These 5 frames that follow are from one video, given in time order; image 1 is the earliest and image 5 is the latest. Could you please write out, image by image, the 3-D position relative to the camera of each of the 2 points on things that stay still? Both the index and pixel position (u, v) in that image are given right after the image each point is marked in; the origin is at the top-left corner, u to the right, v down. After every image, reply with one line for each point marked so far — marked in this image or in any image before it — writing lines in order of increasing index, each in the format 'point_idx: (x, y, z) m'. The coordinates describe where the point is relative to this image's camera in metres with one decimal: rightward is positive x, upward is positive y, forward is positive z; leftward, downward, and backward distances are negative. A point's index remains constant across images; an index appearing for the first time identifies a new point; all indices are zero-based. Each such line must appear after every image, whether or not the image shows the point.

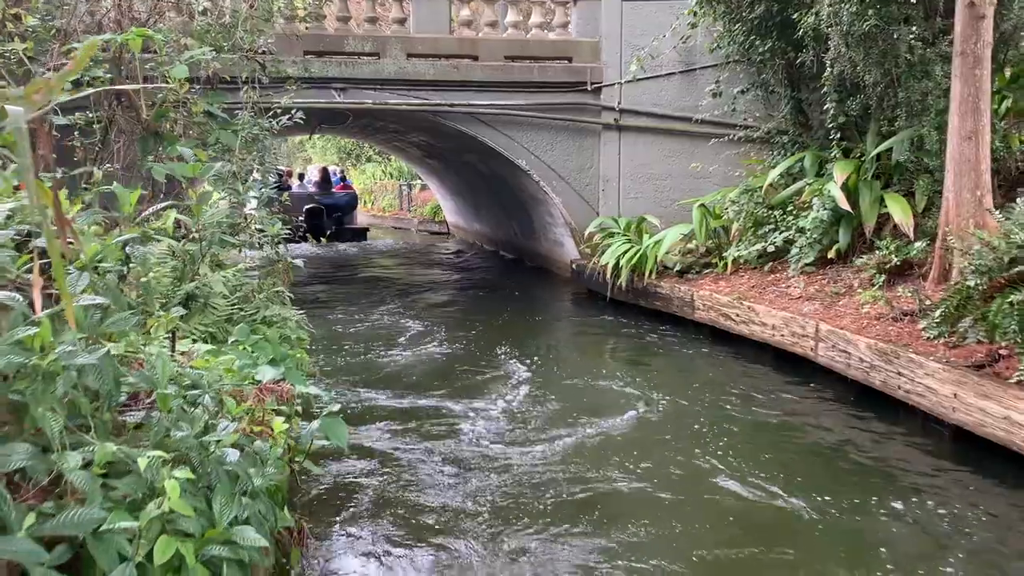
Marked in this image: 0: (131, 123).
0: (-2.1, +0.9, +4.8) m
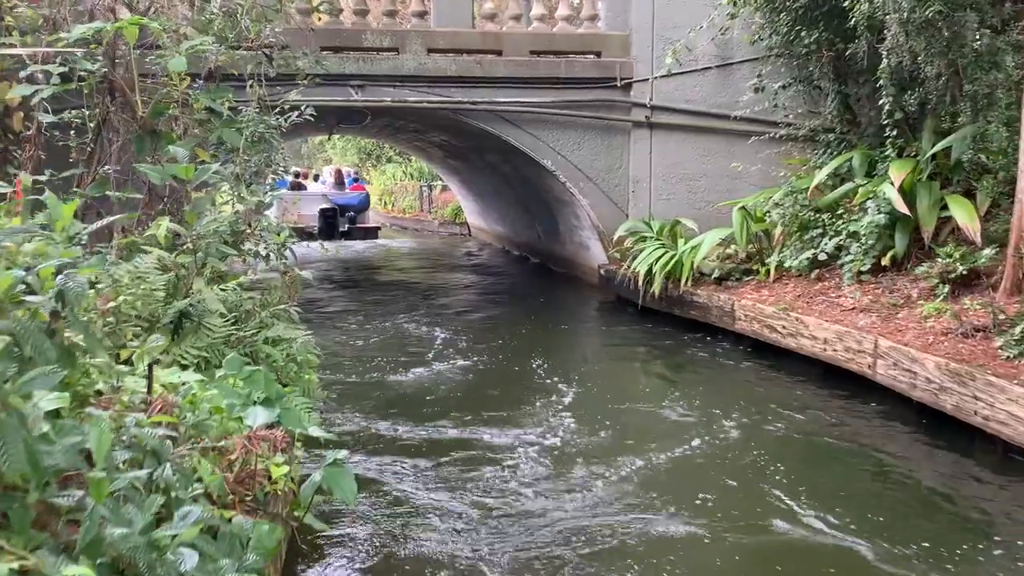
0: (-1.9, +0.8, +4.4) m
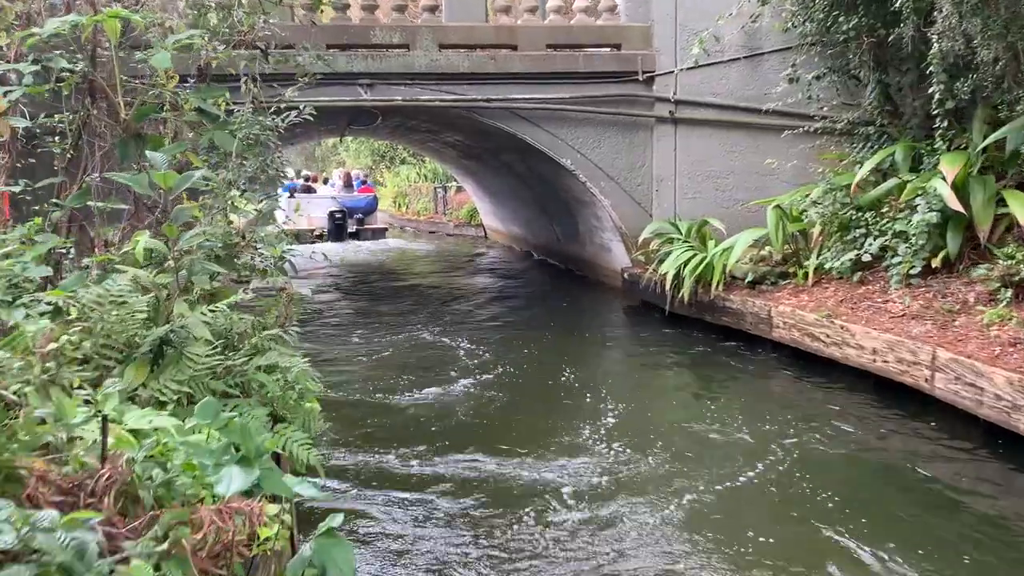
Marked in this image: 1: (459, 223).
0: (-1.8, +0.7, +4.0) m
1: (-1.1, +1.4, +18.7) m
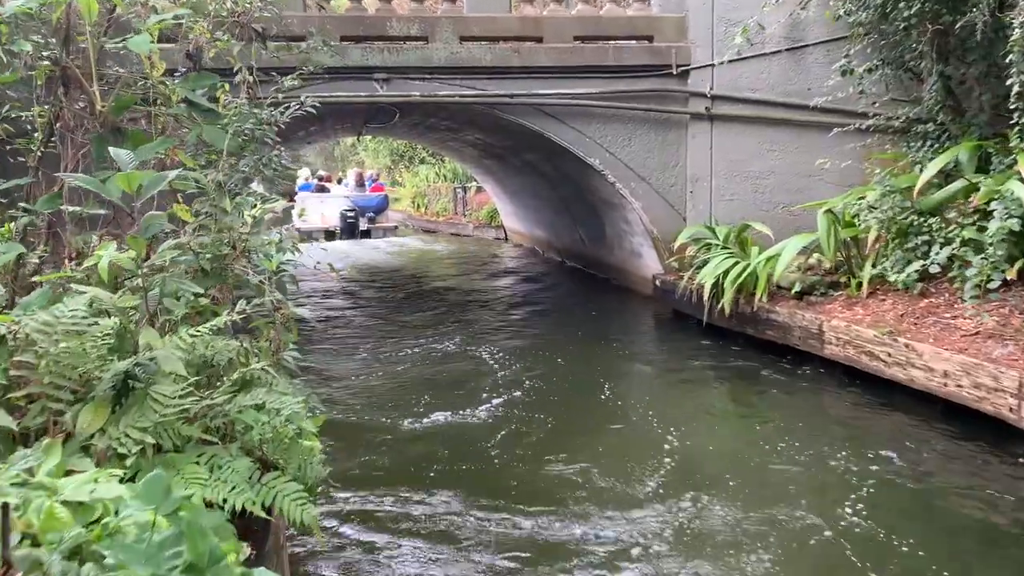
0: (-1.7, +0.7, +3.5) m
1: (-0.7, +1.3, +18.2) m
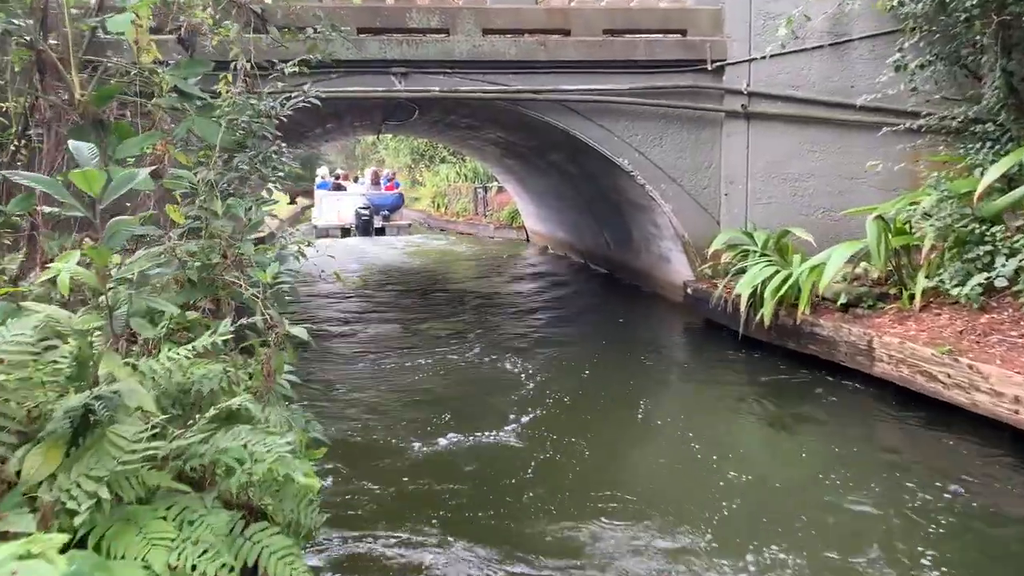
0: (-1.6, +0.6, +3.1) m
1: (-0.2, +1.3, +17.8) m
